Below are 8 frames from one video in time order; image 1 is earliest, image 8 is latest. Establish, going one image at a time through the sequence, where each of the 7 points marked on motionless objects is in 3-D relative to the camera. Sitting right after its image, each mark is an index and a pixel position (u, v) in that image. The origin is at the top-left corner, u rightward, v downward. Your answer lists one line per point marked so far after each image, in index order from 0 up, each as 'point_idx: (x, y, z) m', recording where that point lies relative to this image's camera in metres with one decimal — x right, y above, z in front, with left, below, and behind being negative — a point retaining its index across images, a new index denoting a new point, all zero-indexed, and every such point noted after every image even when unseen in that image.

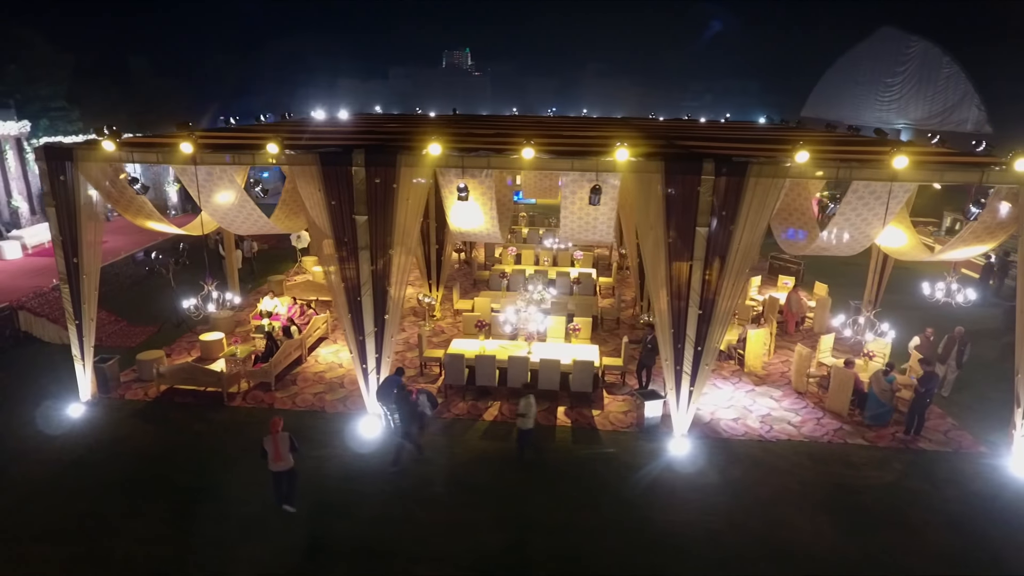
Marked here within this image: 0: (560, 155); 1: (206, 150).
0: (+0.6, +1.5, +6.7) m
1: (-3.9, +1.7, +7.2) m
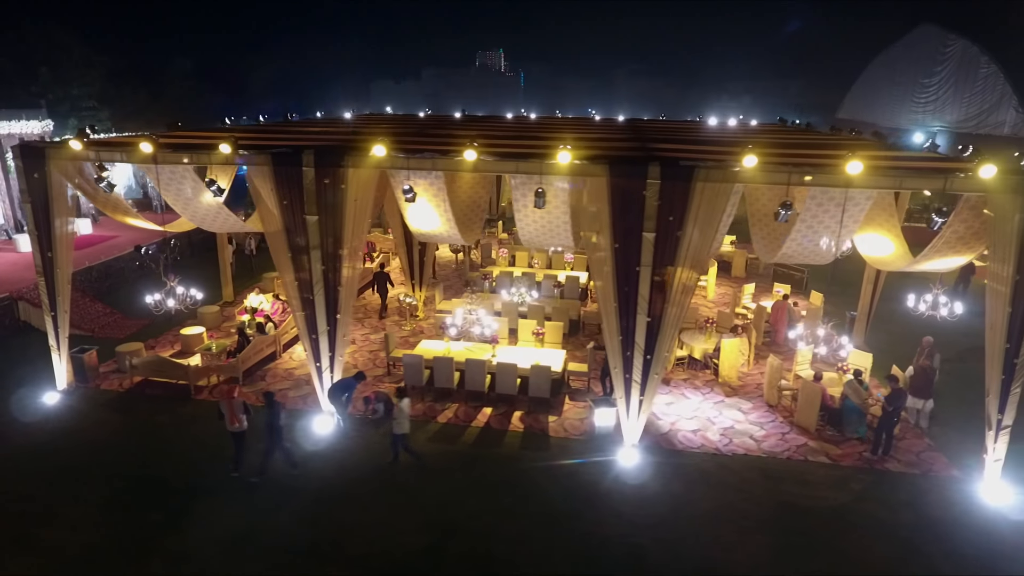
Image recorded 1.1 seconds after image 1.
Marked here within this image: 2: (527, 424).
0: (-0.1, +1.5, +6.6) m
1: (-4.5, +1.8, +7.4) m
2: (+0.2, -1.9, +8.0) m
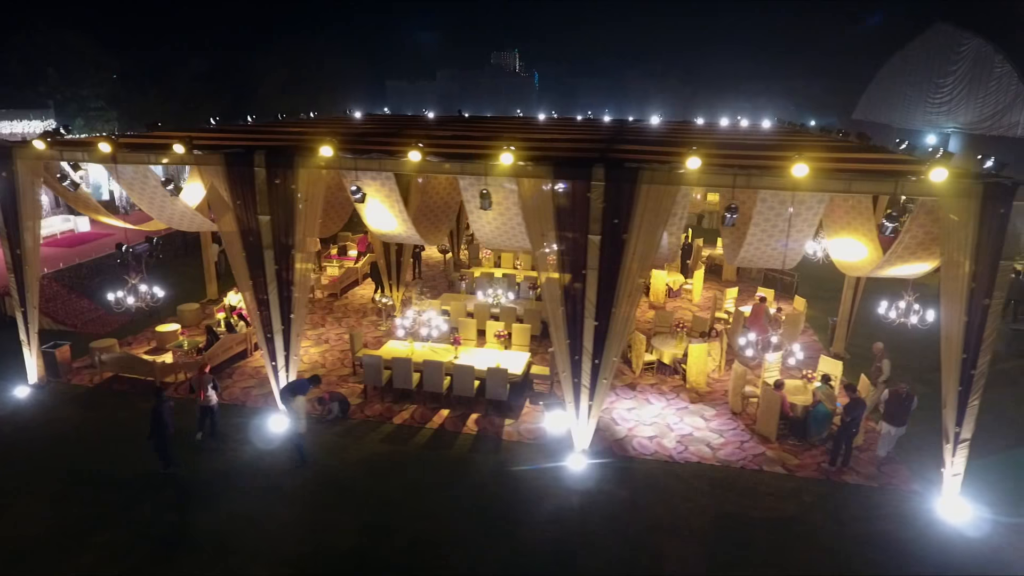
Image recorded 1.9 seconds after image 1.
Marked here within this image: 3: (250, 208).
0: (-0.7, +1.5, +6.6) m
1: (-5.1, +1.8, +7.5) m
2: (-0.4, -1.9, +7.9) m
3: (-3.3, +1.0, +7.3) m
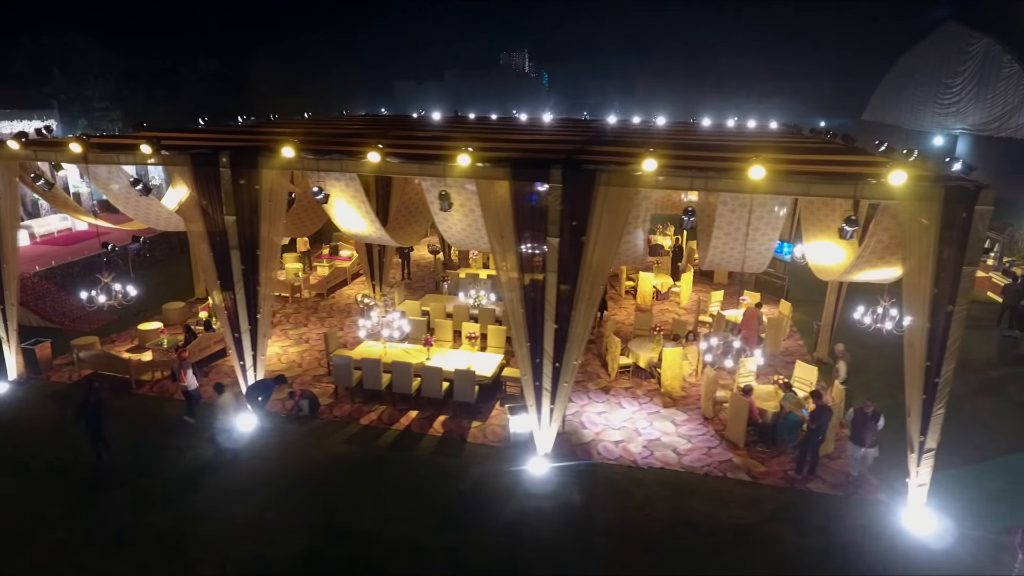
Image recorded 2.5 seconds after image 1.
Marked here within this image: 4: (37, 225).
0: (-1.2, +1.5, +6.5) m
1: (-5.6, +1.8, +7.6) m
2: (-0.9, -2.0, +7.9) m
3: (-3.8, +1.0, +7.3) m
4: (-12.1, +1.6, +14.7) m
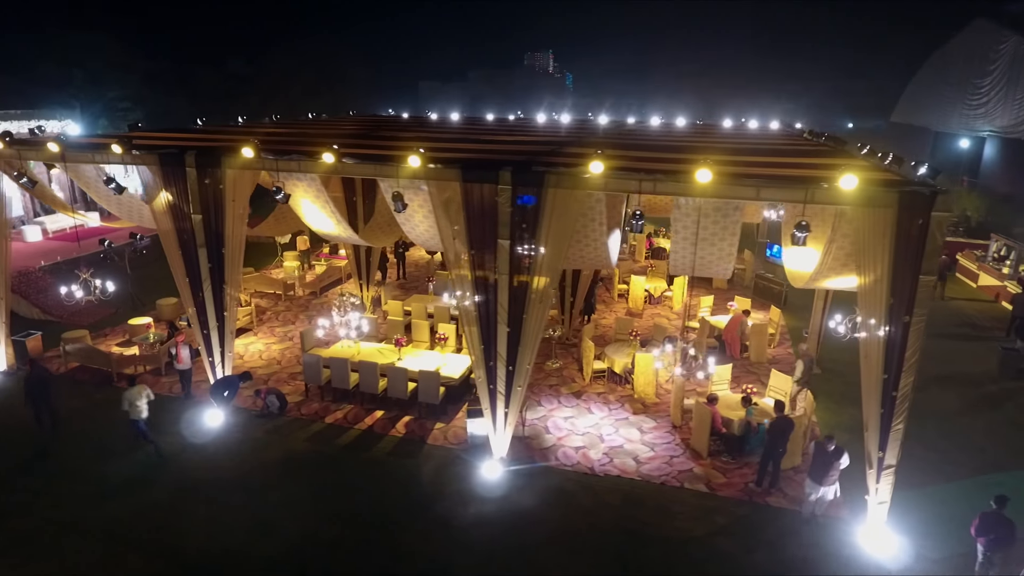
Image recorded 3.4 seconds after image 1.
0: (-1.7, +1.5, +6.5) m
1: (-6.0, +1.9, +7.8) m
2: (-1.4, -2.0, +7.9) m
3: (-4.3, +1.1, +7.4) m
4: (-12.3, +1.8, +15.2) m
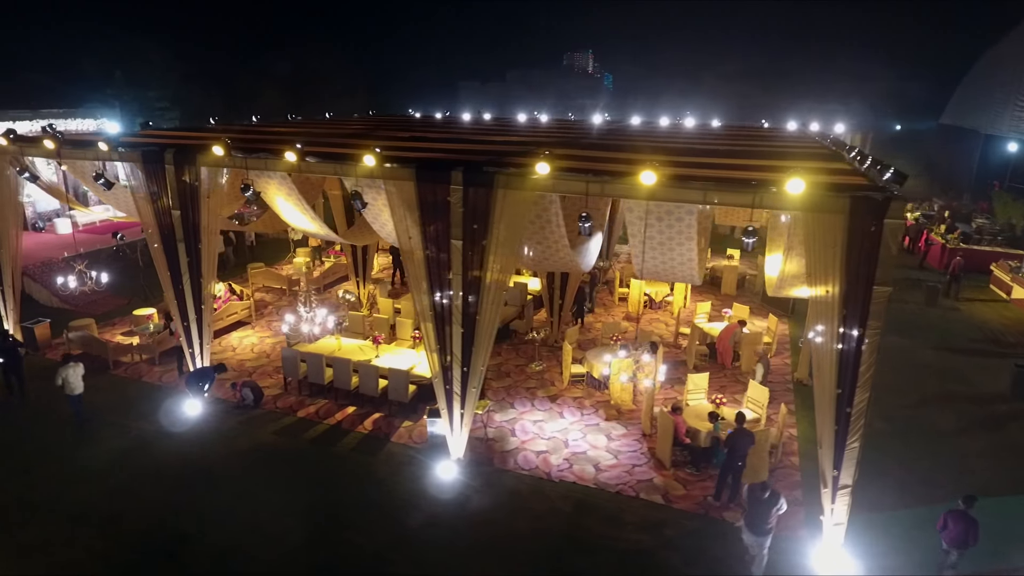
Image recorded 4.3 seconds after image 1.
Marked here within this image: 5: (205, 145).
0: (-2.2, +1.5, +6.6) m
1: (-6.4, +2.0, +8.2) m
2: (-1.9, -1.9, +8.0) m
3: (-4.7, +1.2, +7.7) m
4: (-12.1, +2.0, +16.1) m
5: (-4.0, +1.8, +7.4) m
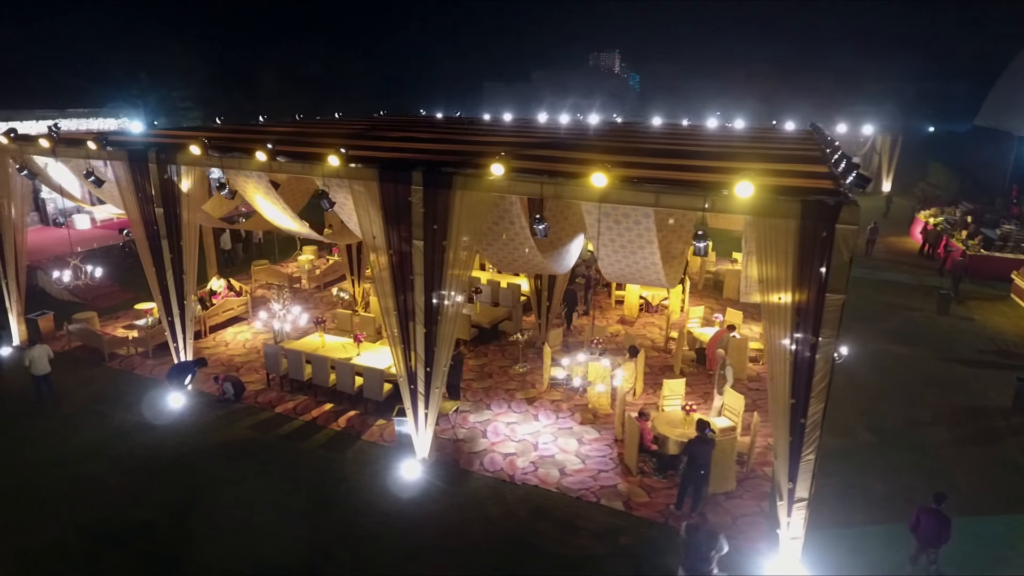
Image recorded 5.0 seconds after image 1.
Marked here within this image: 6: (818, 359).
0: (-2.6, +1.5, +6.7) m
1: (-6.7, +2.1, +8.5) m
2: (-2.3, -1.9, +8.0) m
3: (-5.1, +1.2, +7.9) m
4: (-12.0, +2.2, +16.6) m
5: (-4.3, +1.9, +7.5) m
6: (+2.7, -0.6, +5.0) m
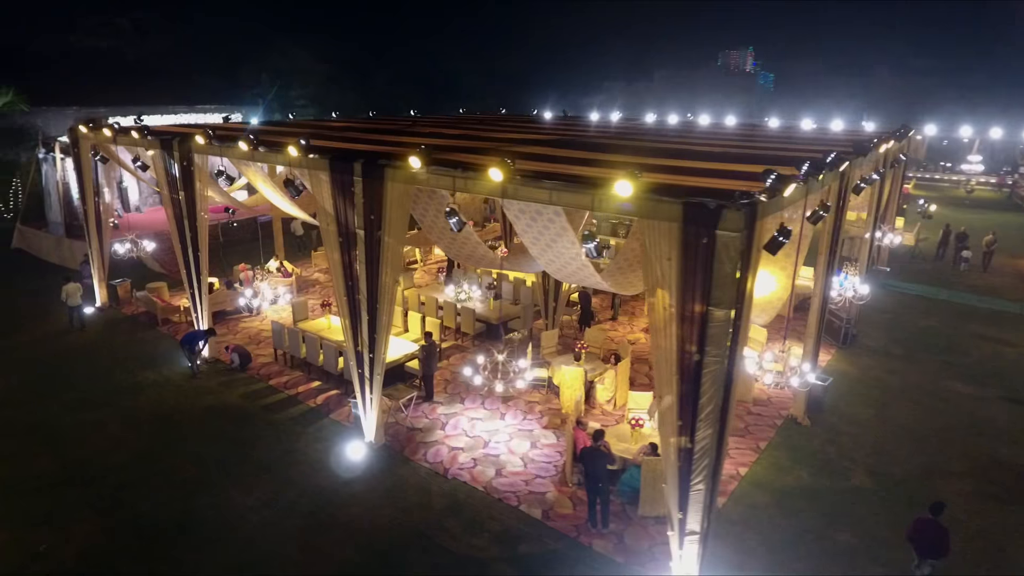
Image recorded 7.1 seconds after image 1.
0: (-3.1, +1.8, +7.3) m
1: (-6.7, +2.6, +9.8) m
2: (-2.8, -1.7, +8.5) m
3: (-5.3, +1.6, +9.0) m
4: (-10.2, +3.0, +18.9) m
5: (-4.6, +2.2, +8.4) m
6: (+1.5, -0.7, +4.5) m
